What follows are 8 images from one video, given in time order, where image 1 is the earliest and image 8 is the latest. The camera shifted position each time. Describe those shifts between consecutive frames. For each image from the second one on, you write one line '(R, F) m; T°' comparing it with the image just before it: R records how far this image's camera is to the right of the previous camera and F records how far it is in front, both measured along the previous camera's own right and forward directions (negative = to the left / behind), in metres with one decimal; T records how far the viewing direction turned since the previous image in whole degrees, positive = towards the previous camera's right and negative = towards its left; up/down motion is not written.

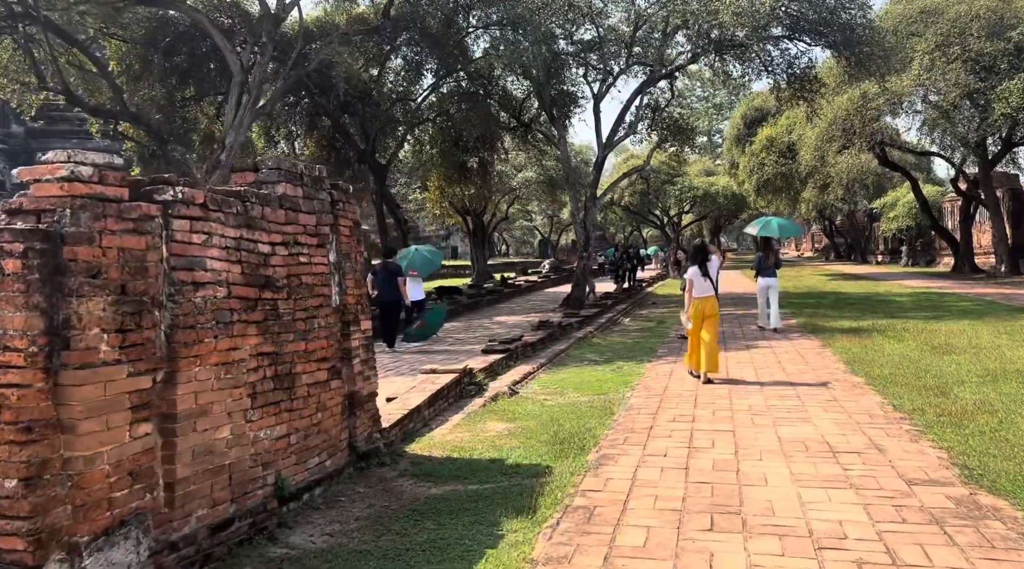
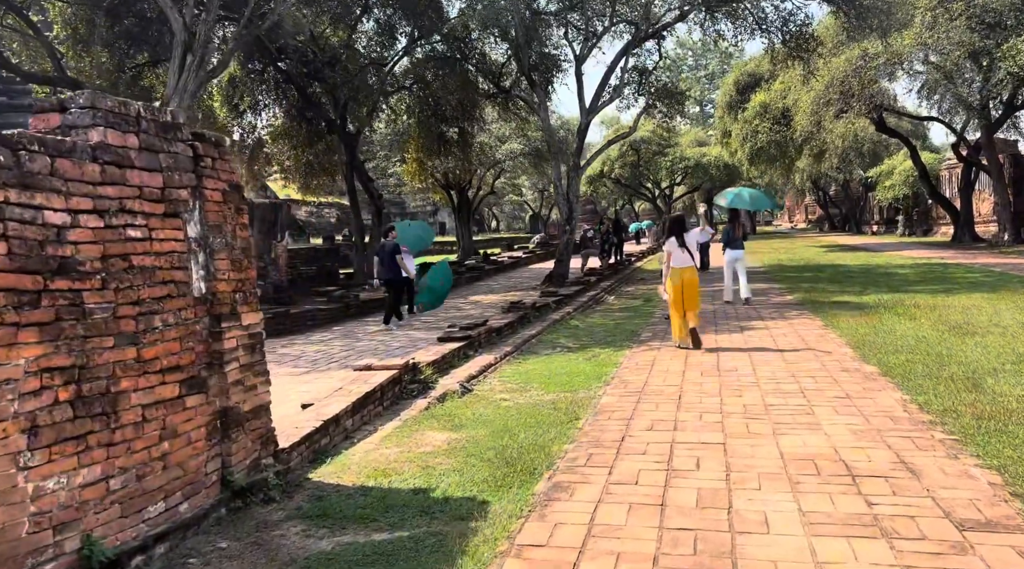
(+0.3, +1.1) m; 0°
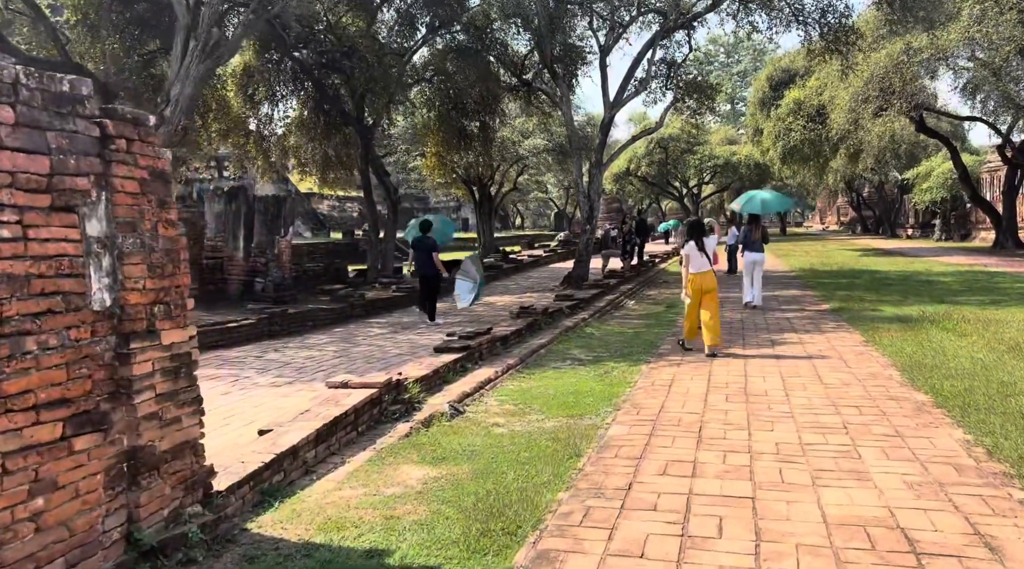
(+0.2, +0.7) m; -2°
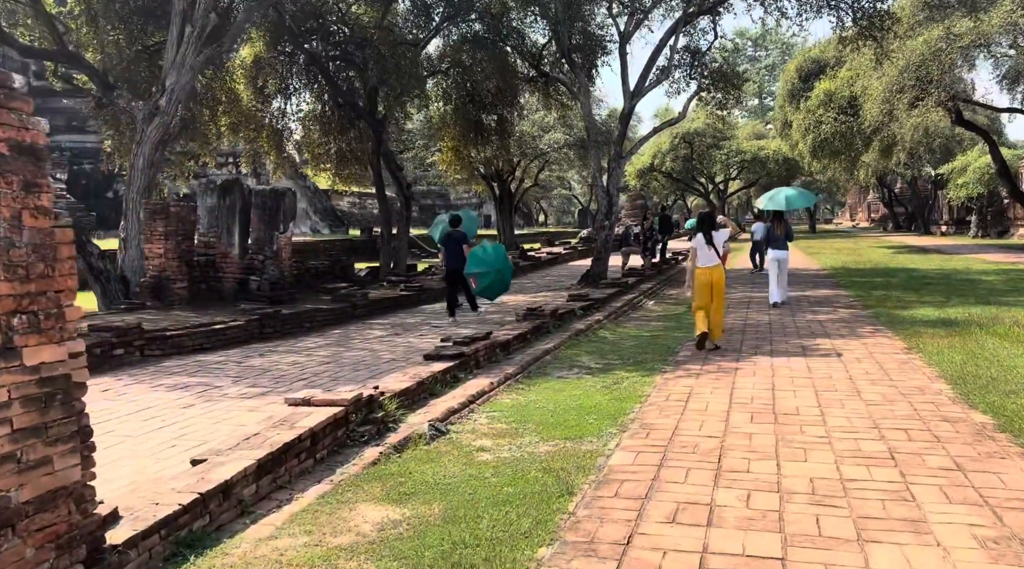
(+0.2, +0.7) m; -2°
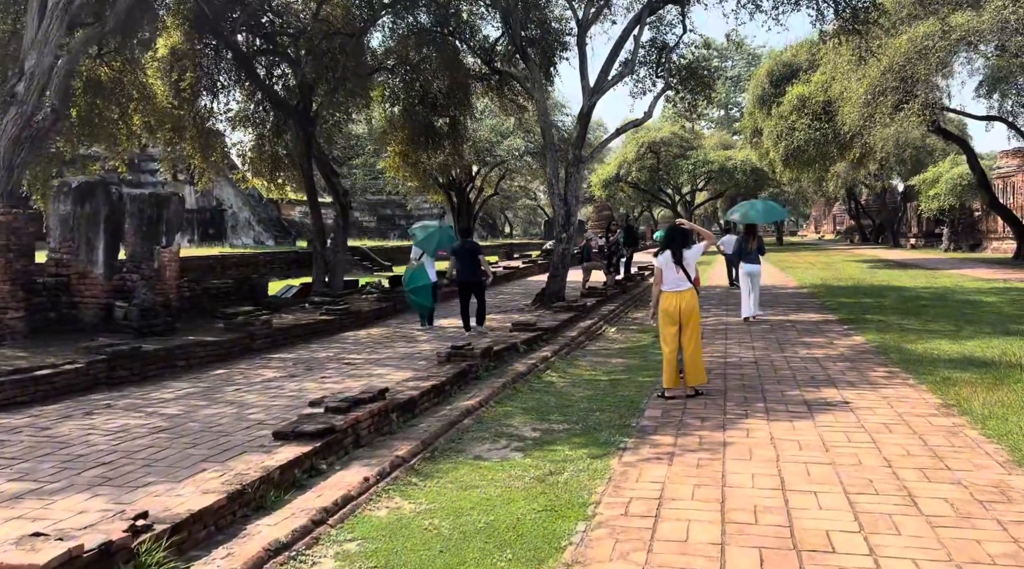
(+0.4, +1.8) m; +2°
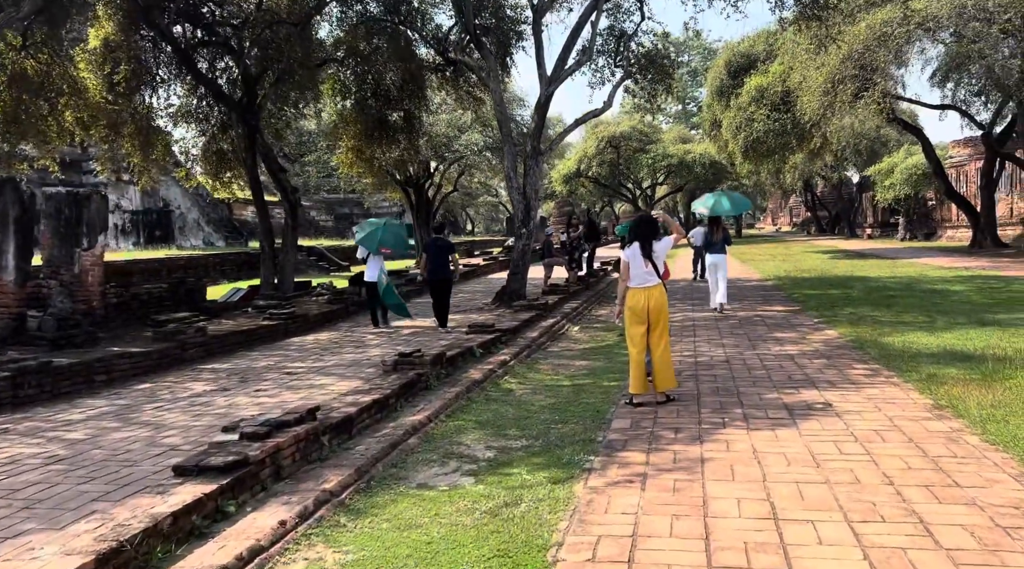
(+0.1, +0.6) m; +3°
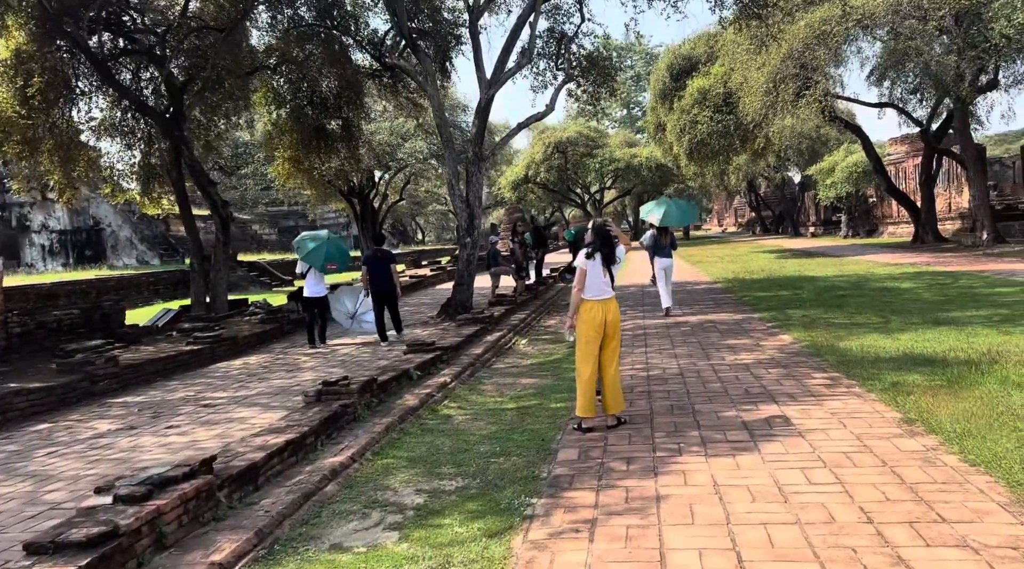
(+0.1, +0.5) m; +3°
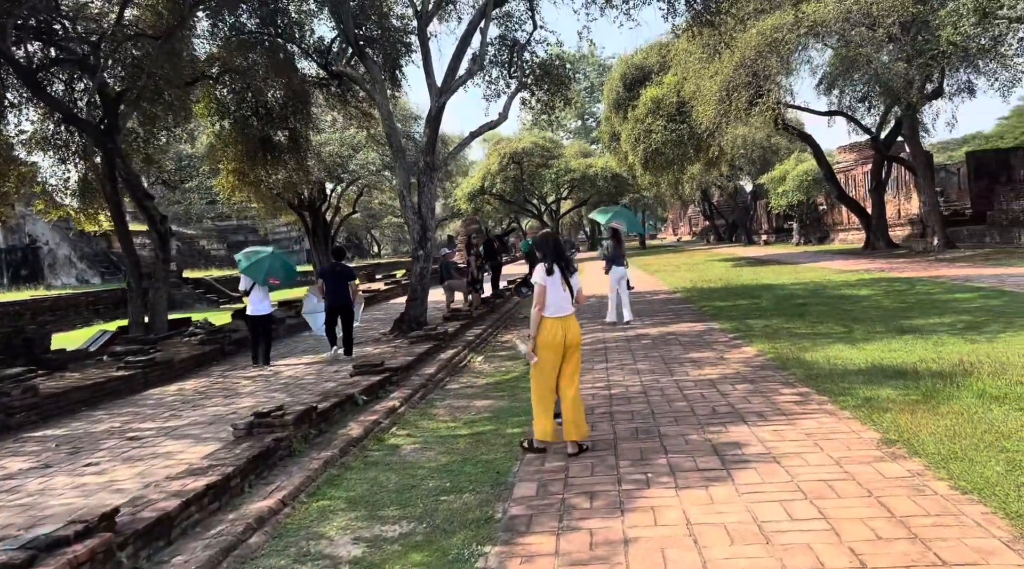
(0.0, +0.4) m; +3°
